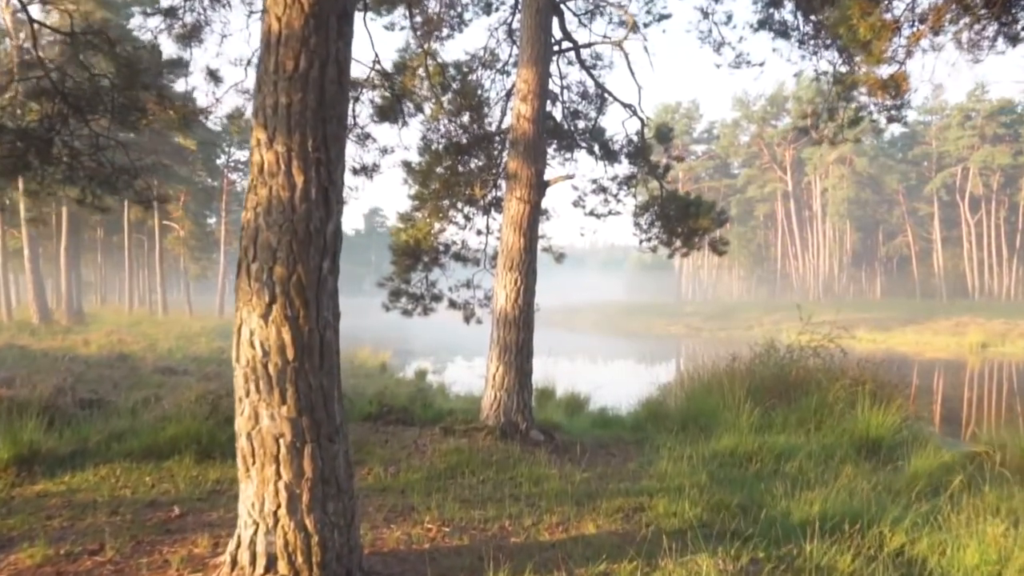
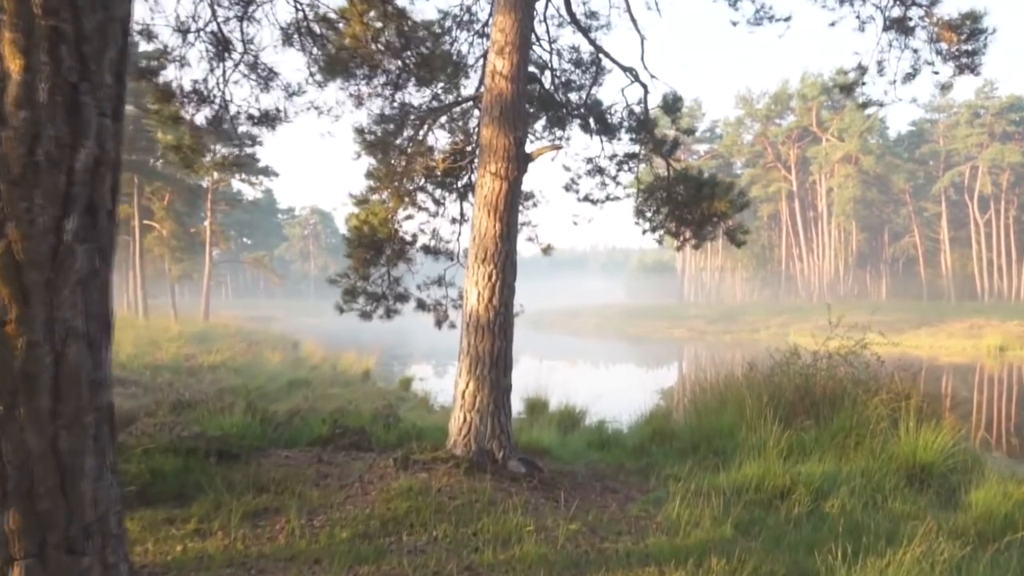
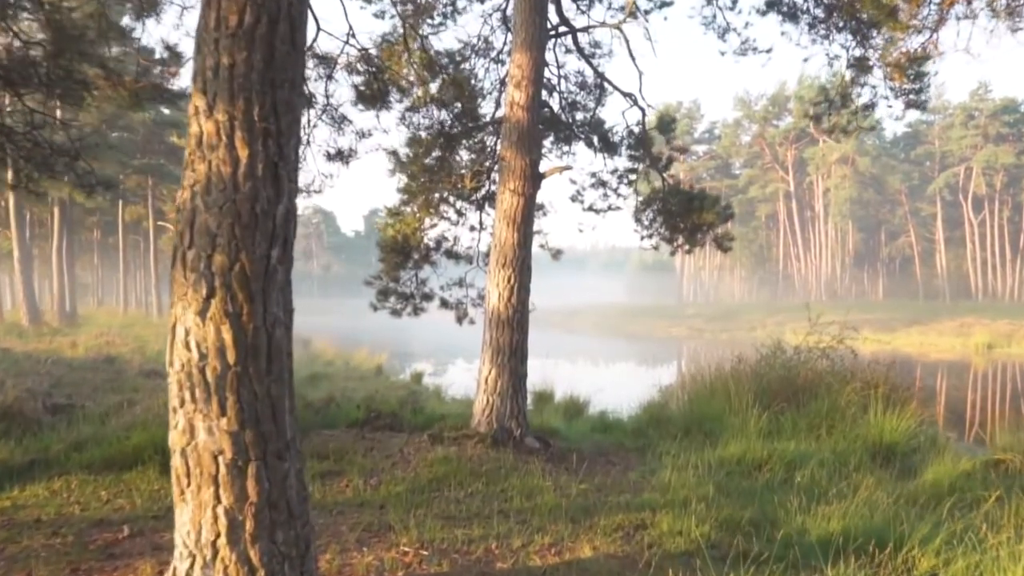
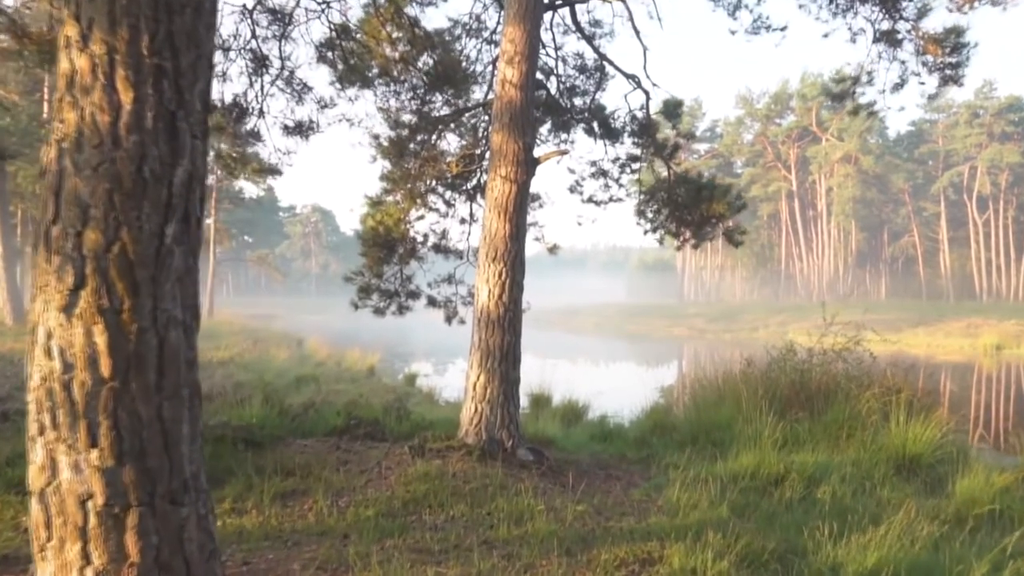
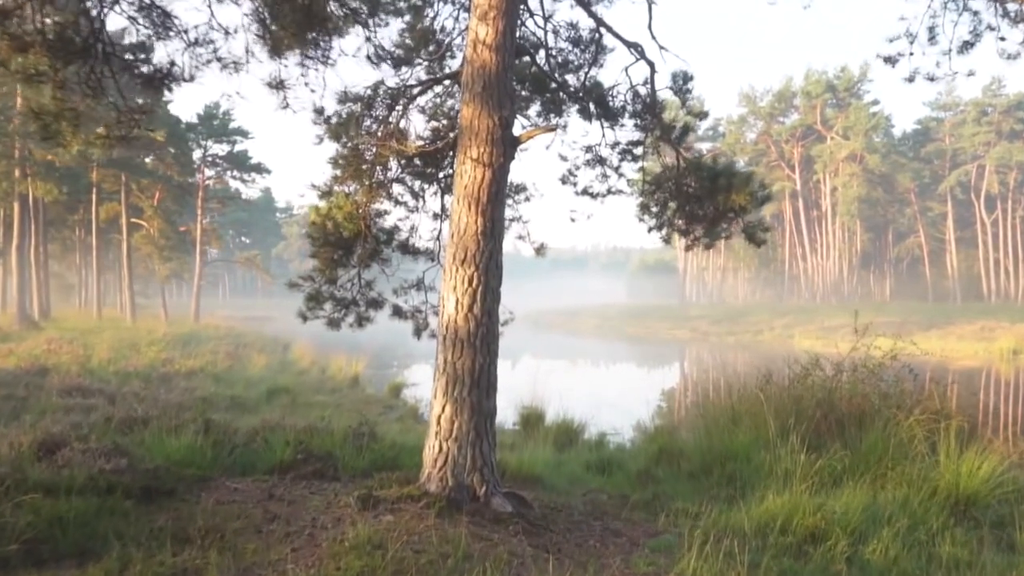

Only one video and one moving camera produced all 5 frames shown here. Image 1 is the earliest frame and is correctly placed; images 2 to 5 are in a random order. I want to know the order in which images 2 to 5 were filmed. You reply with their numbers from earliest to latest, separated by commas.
3, 4, 2, 5
